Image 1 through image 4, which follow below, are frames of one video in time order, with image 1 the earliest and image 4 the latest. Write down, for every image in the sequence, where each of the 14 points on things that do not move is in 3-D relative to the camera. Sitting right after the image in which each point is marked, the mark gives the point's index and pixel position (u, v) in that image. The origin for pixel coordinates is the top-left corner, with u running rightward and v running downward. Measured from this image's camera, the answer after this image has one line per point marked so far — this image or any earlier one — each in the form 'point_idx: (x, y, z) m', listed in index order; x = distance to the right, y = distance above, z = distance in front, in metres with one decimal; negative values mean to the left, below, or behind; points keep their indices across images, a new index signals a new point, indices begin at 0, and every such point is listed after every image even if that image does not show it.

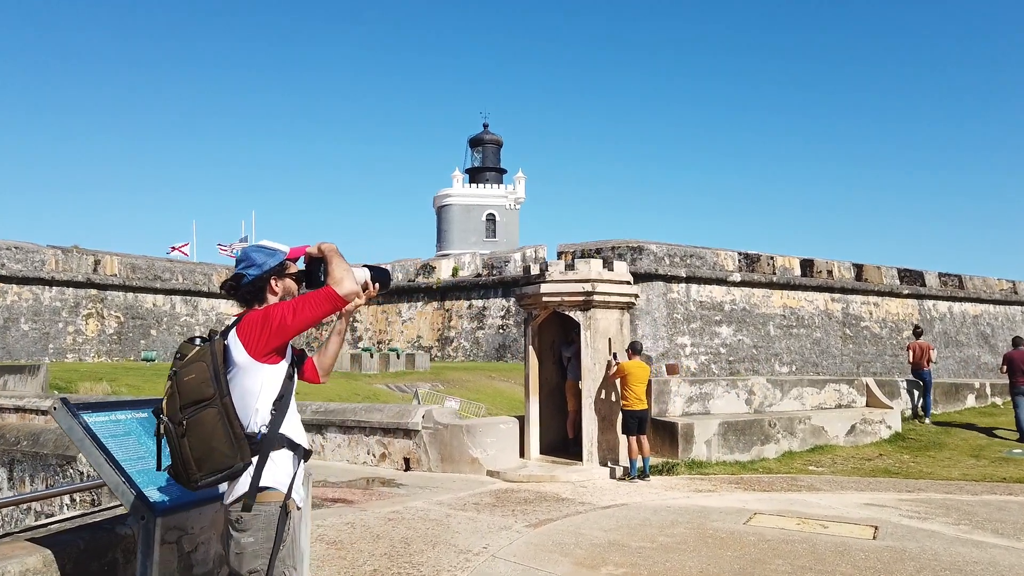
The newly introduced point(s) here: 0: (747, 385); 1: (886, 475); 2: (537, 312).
0: (+2.6, -1.1, +8.7) m
1: (+3.7, -1.9, +7.8) m
2: (+0.3, -0.2, +7.7) m
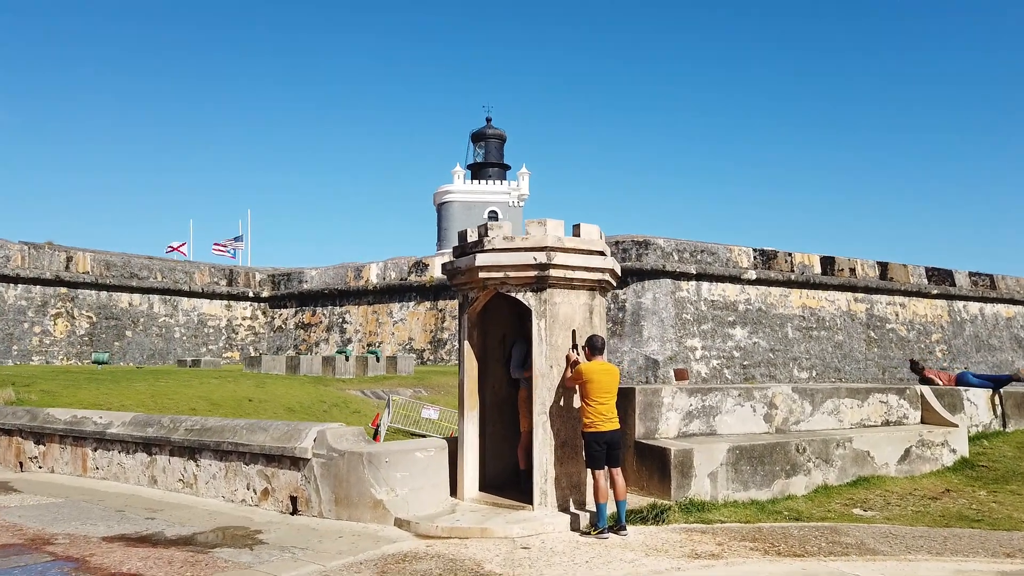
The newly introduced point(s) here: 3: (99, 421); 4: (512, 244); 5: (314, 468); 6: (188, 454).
0: (+2.1, -0.9, +6.5) m
1: (+3.2, -1.7, +5.6) m
2: (-0.3, 0.0, +5.6) m
3: (-3.8, -1.2, +7.3) m
4: (0.0, +0.3, +5.4) m
5: (-1.4, -1.3, +5.5) m
6: (-2.7, -1.4, +6.4) m
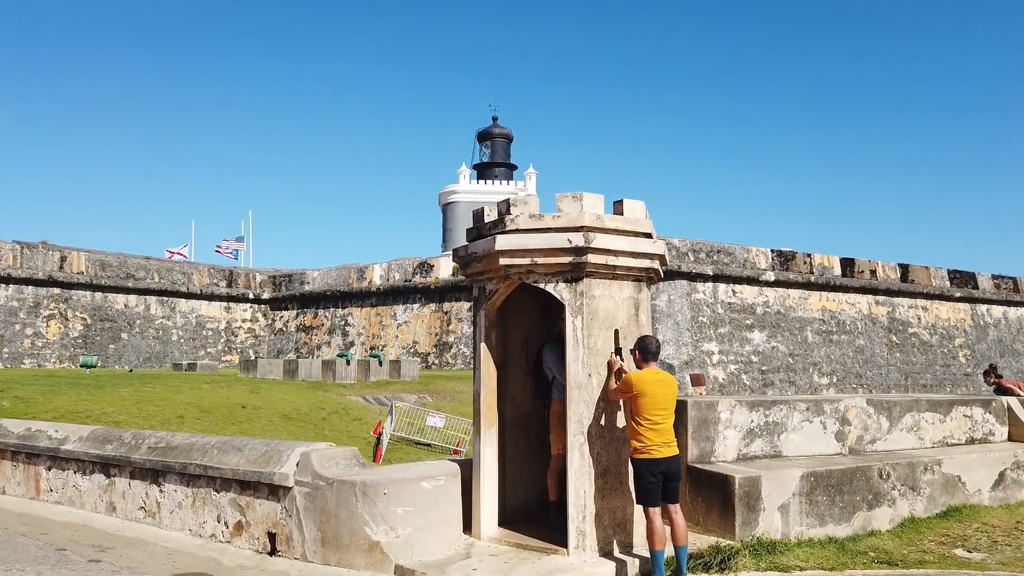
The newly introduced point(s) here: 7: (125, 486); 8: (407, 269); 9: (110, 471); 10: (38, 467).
0: (+2.3, -0.8, +5.4) m
1: (+3.4, -1.6, +4.5) m
2: (-0.1, 0.0, +4.5) m
3: (-3.7, -1.2, +6.3) m
4: (+0.2, +0.4, +4.3) m
5: (-1.2, -1.2, +4.5) m
6: (-2.5, -1.3, +5.4) m
7: (-2.8, -1.4, +5.6) m
8: (-2.7, +0.5, +19.9) m
9: (-2.9, -1.3, +5.8) m
10: (-3.9, -1.5, +6.4) m
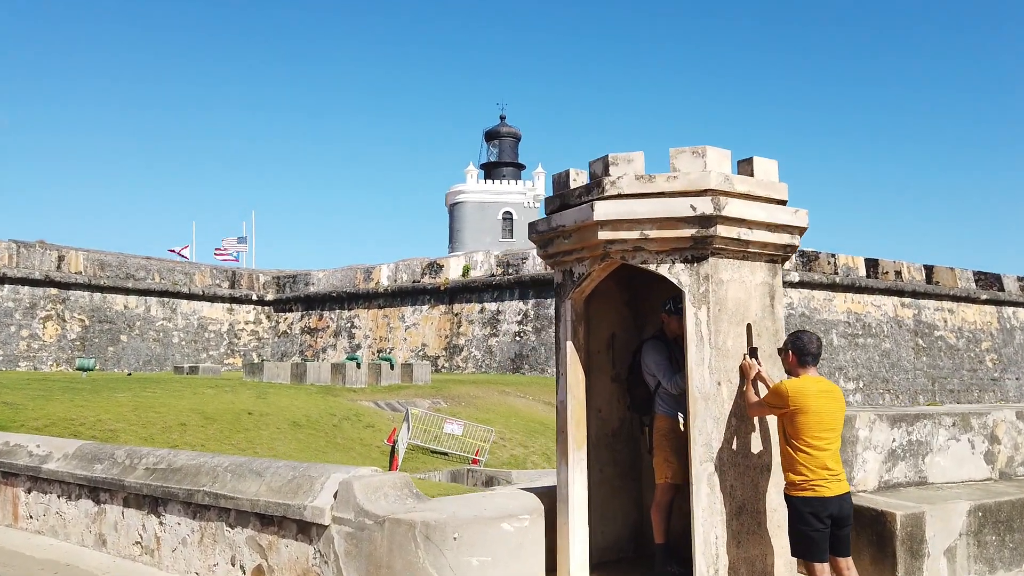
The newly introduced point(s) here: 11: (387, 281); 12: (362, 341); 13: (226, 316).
0: (+2.7, -0.8, +4.5) m
1: (+3.8, -1.6, +3.5) m
2: (+0.3, +0.1, +3.6) m
3: (-3.2, -1.1, +5.3) m
4: (+0.6, +0.4, +3.4) m
5: (-0.8, -1.1, +3.5) m
6: (-2.1, -1.2, +4.4) m
7: (-2.3, -1.3, +4.6) m
8: (-2.2, +0.5, +18.9) m
9: (-2.5, -1.3, +4.8) m
10: (-3.4, -1.4, +5.4) m
11: (-3.0, +0.2, +19.3) m
12: (-3.6, -1.3, +19.5) m
13: (-7.2, -0.7, +19.7) m
